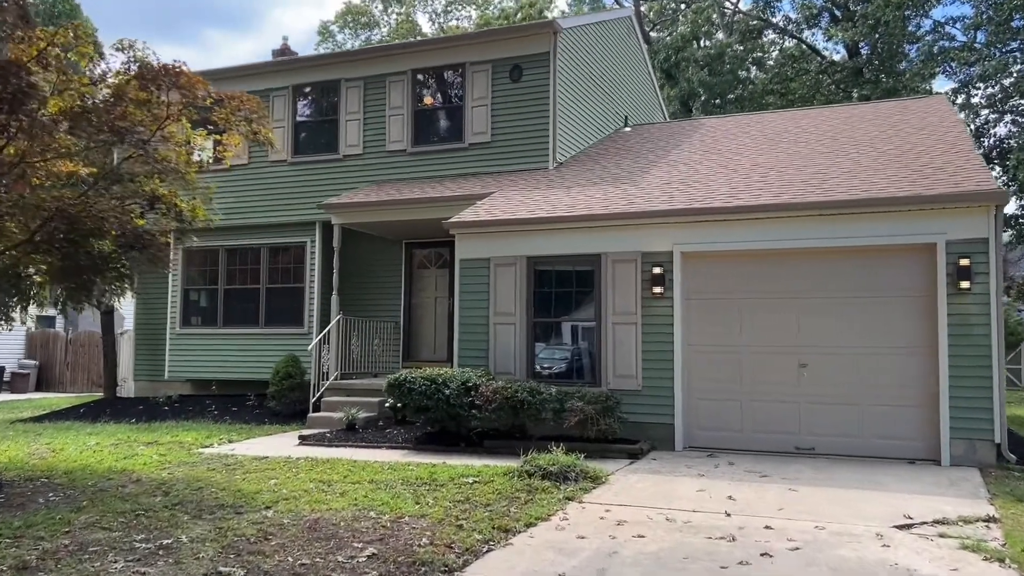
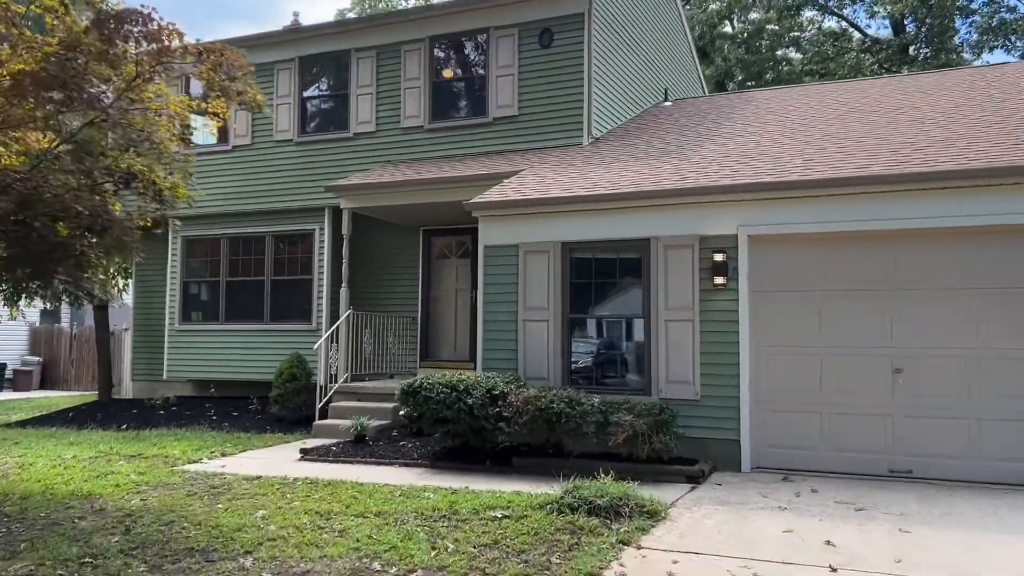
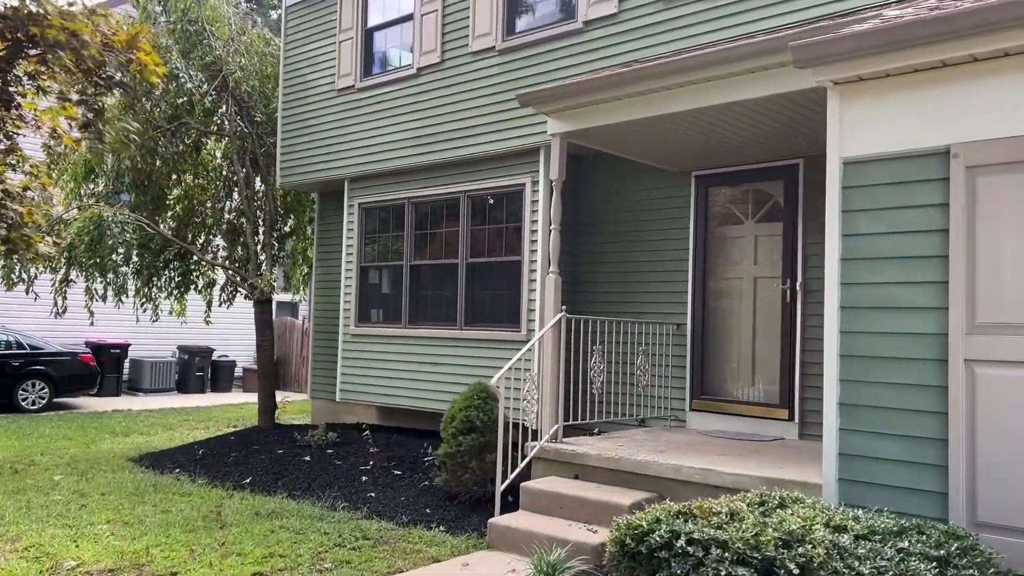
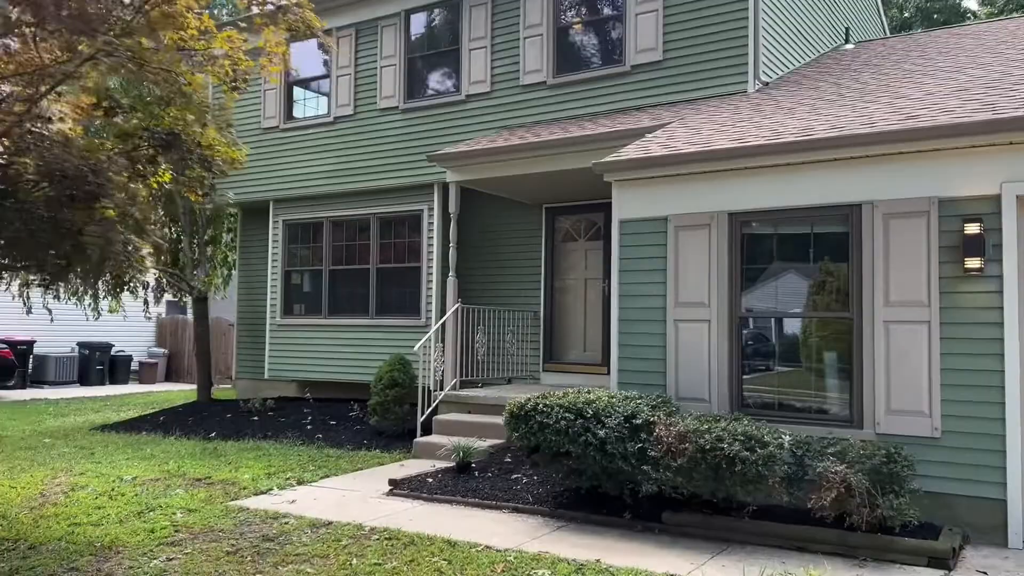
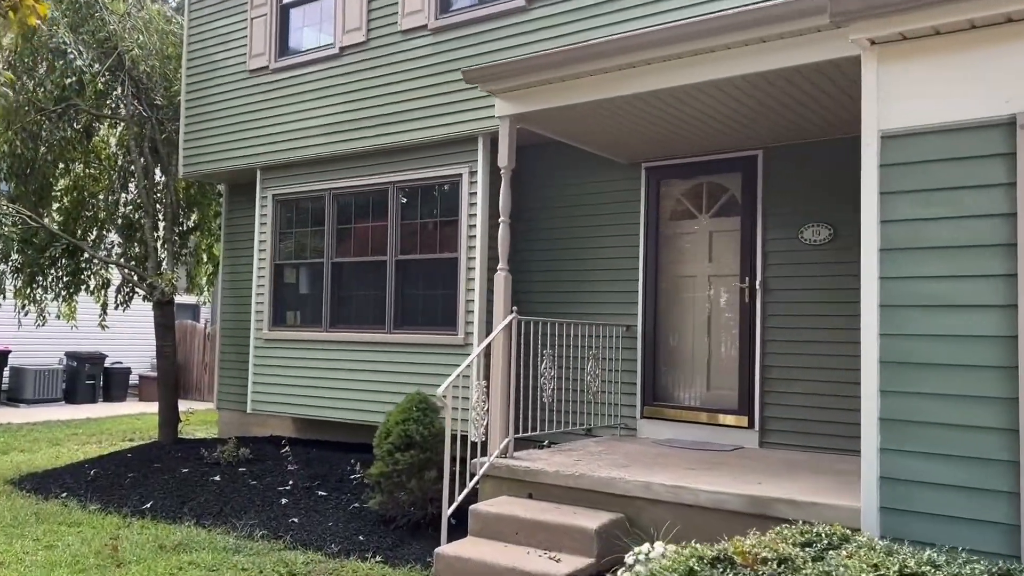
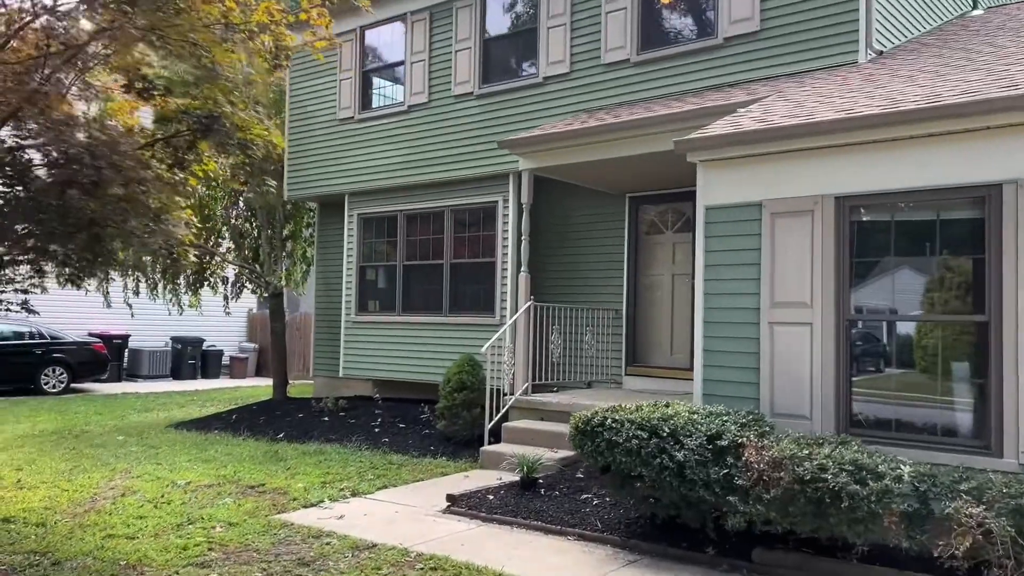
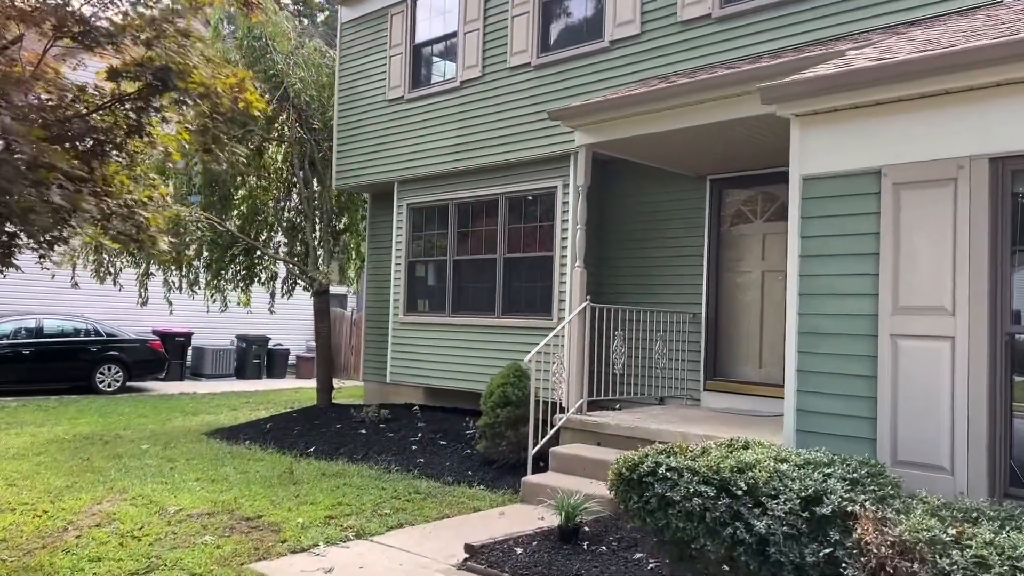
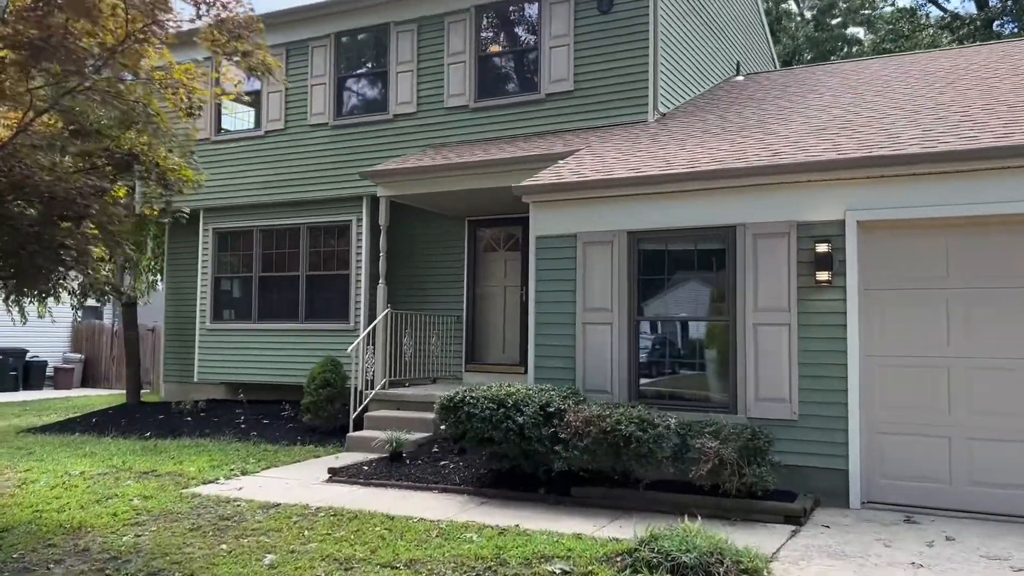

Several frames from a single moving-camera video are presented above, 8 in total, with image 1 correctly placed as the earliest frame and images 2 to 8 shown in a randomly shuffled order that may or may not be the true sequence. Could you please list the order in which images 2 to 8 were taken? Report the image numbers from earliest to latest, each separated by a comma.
2, 8, 4, 6, 7, 3, 5
